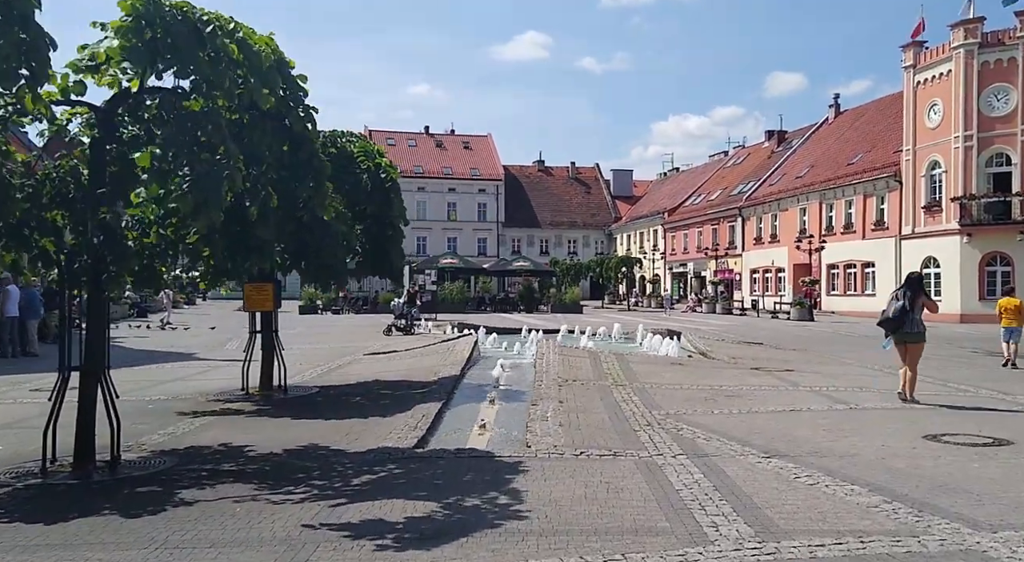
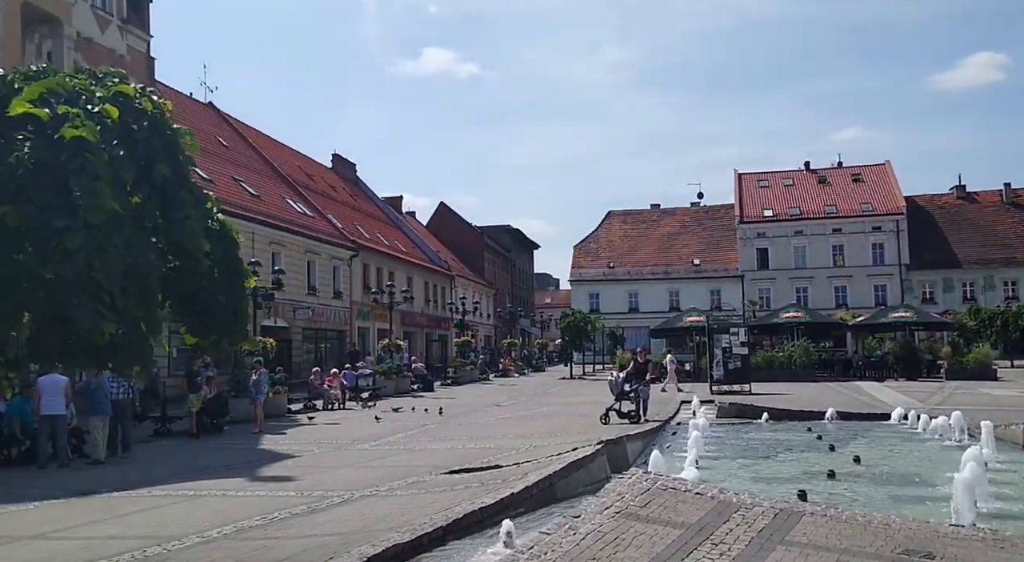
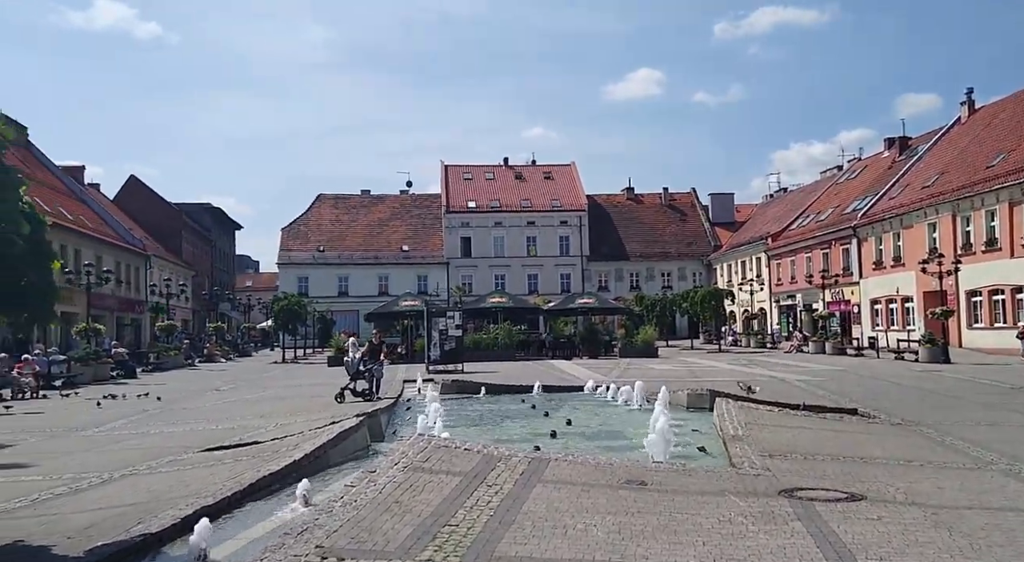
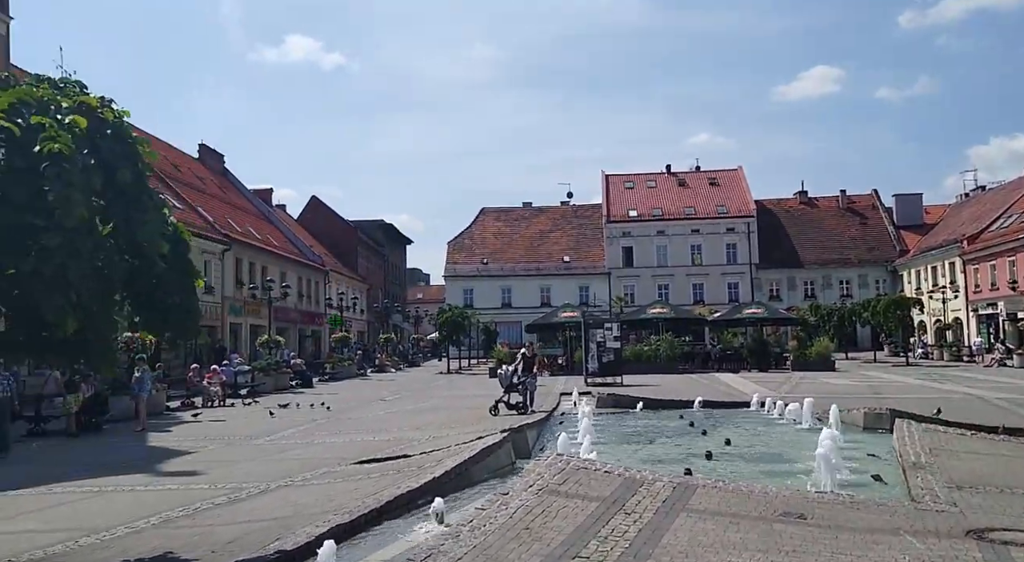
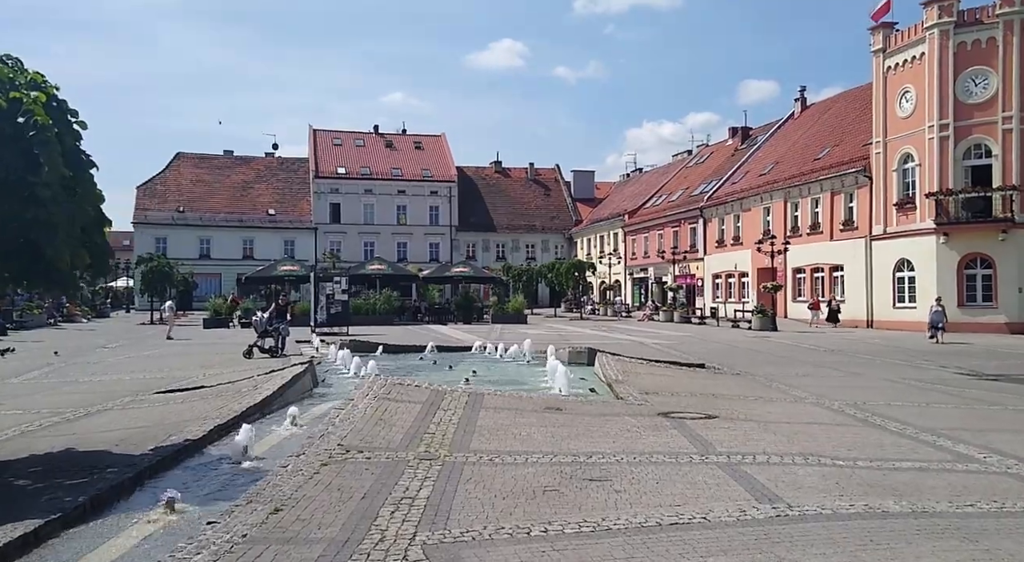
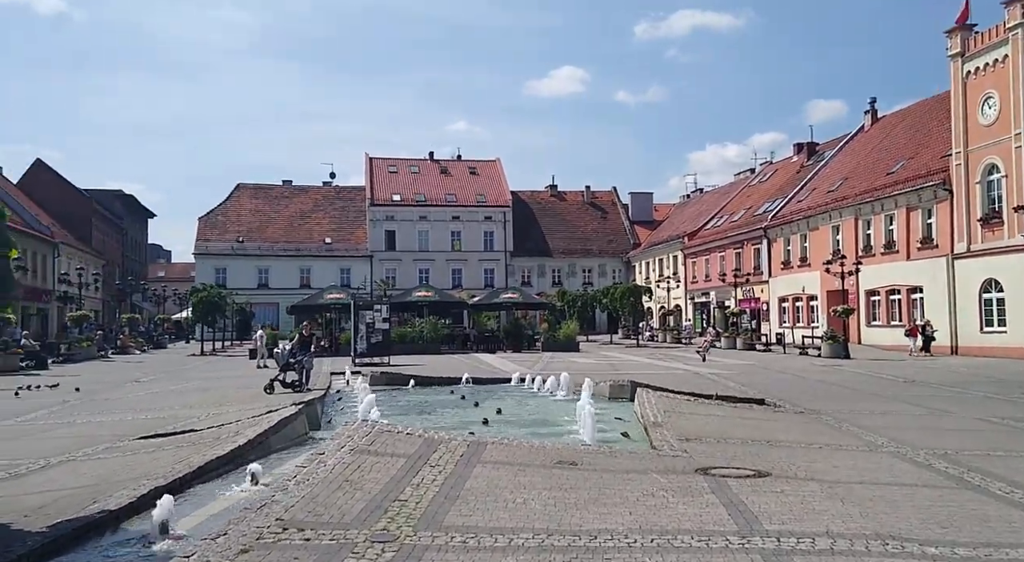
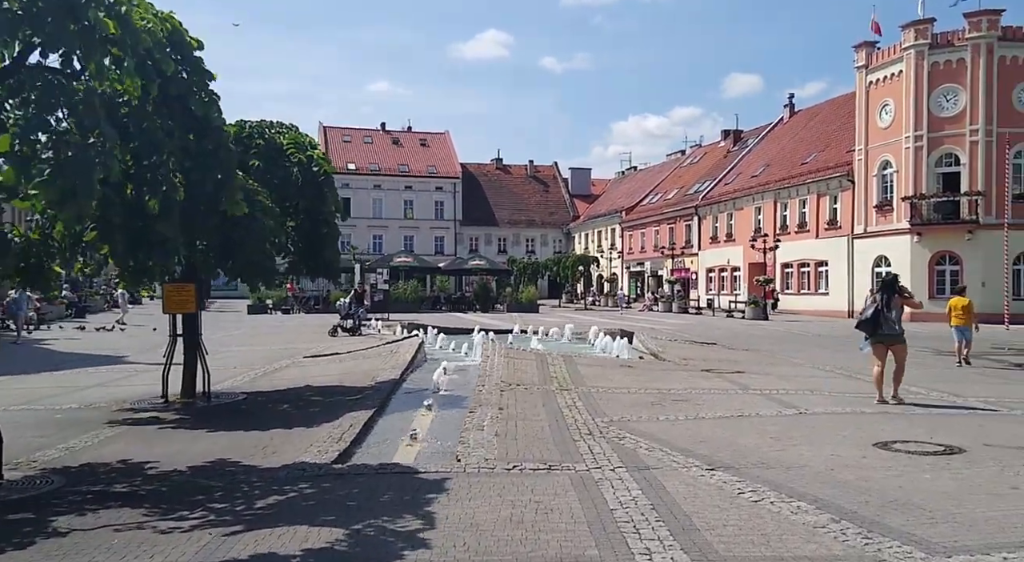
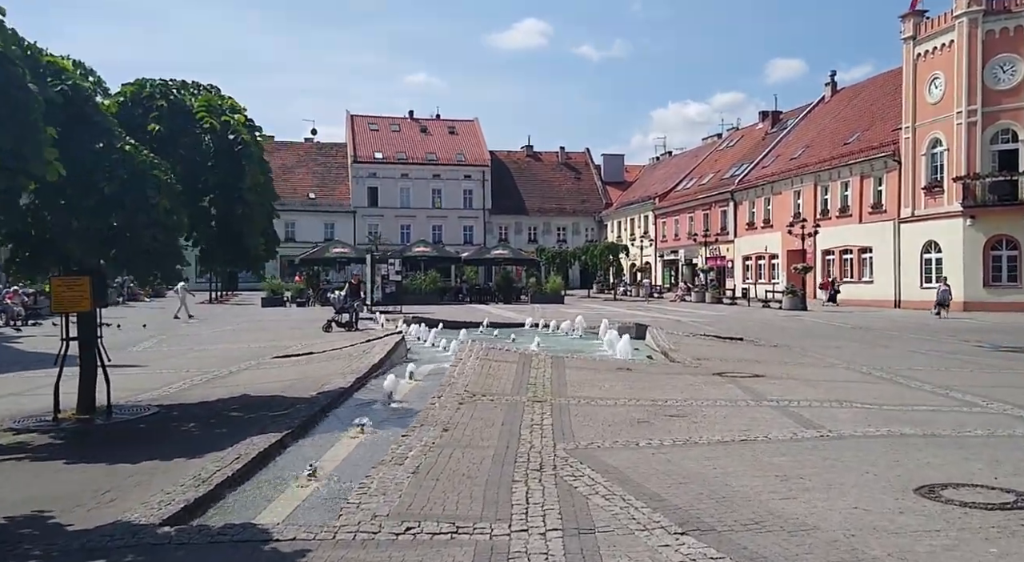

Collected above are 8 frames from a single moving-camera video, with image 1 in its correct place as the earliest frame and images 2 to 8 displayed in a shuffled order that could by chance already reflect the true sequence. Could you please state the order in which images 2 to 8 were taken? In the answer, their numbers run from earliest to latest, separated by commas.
7, 8, 5, 6, 3, 4, 2
